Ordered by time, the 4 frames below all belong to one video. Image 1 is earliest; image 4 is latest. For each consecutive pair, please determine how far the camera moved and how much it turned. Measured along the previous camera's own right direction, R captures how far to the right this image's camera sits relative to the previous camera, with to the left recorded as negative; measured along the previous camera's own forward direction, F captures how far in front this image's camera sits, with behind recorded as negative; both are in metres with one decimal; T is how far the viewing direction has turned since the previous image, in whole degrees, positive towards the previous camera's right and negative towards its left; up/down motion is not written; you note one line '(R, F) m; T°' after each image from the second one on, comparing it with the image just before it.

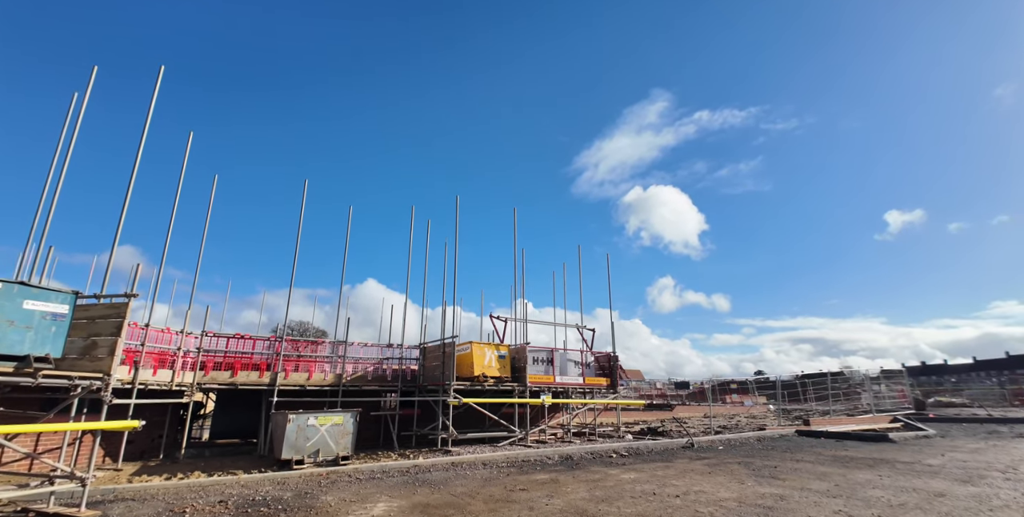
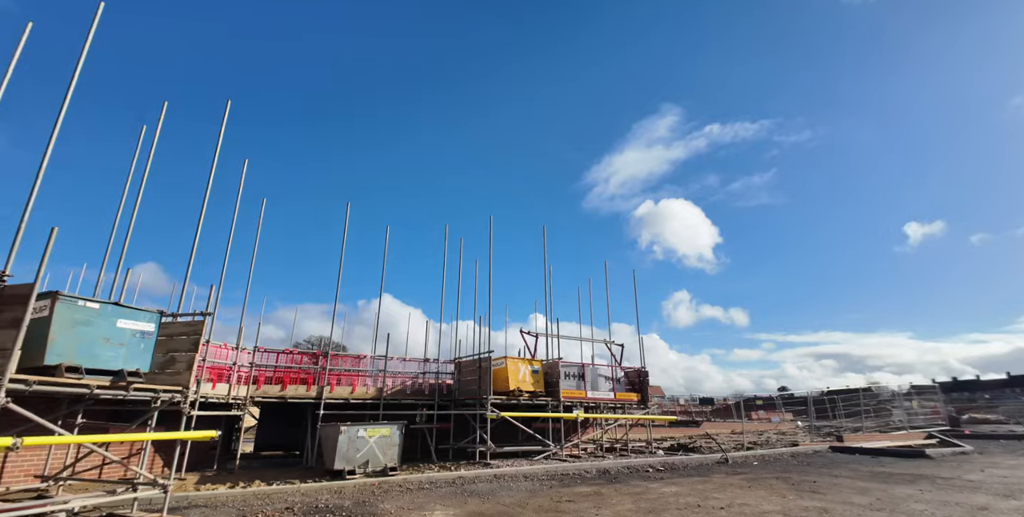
(-0.7, -0.6) m; -2°
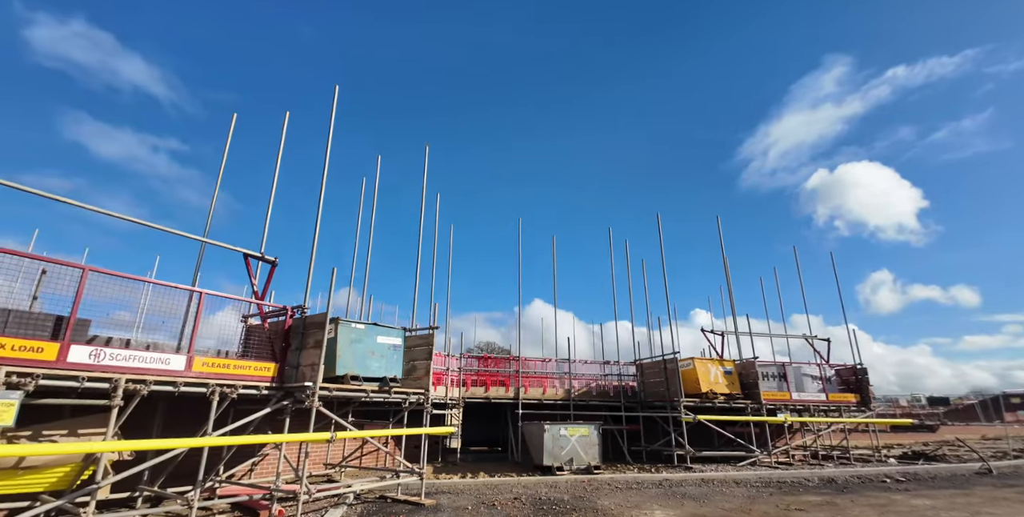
(-0.8, -0.6) m; -17°
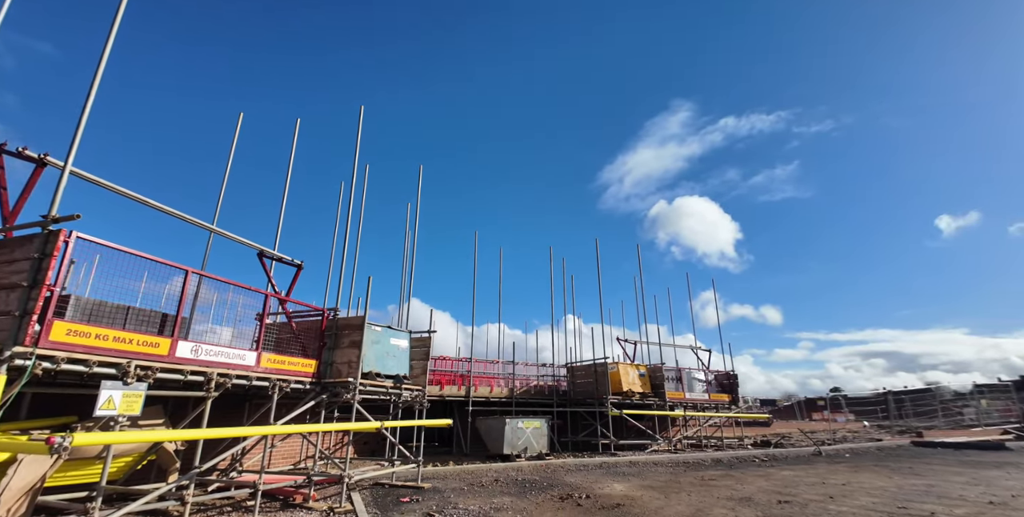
(-3.2, -1.6) m; +14°
